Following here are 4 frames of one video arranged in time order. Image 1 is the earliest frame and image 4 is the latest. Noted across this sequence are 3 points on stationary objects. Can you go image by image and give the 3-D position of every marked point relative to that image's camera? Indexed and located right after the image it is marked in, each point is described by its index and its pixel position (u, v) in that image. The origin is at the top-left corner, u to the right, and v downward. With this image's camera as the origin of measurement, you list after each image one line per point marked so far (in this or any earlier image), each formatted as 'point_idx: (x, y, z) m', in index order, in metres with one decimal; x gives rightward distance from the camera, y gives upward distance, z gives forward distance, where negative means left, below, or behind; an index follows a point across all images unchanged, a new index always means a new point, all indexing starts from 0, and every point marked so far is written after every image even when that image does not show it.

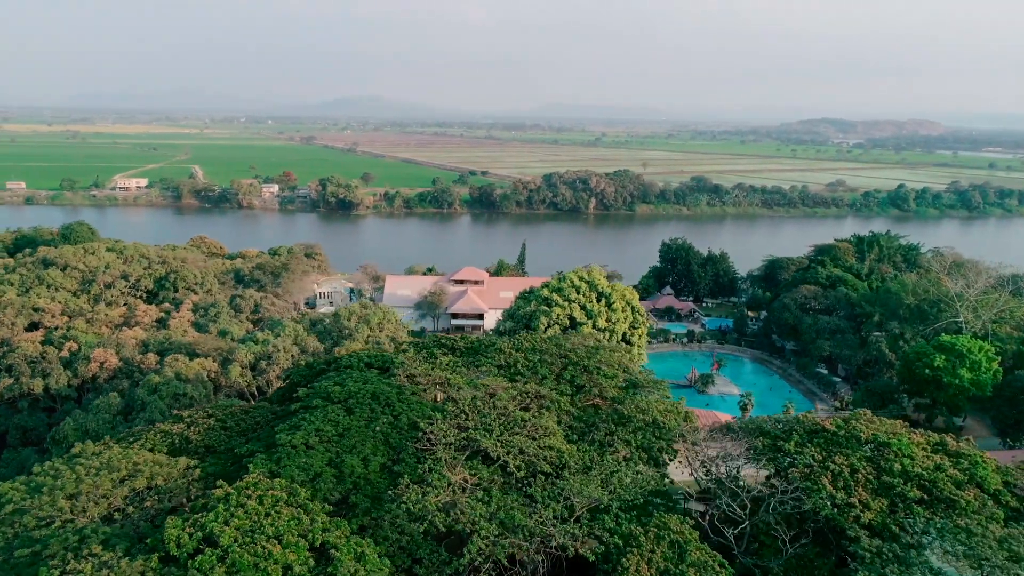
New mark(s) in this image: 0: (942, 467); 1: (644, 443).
0: (+5.9, -2.5, +10.7) m
1: (+1.9, -2.2, +11.4) m
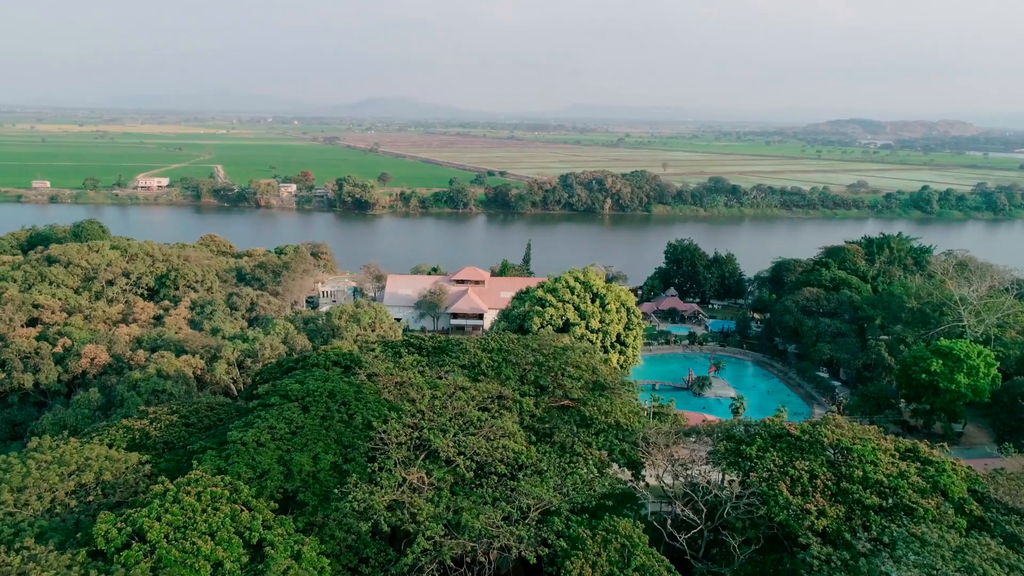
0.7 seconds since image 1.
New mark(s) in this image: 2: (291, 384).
0: (+5.3, -2.5, +10.4) m
1: (+1.4, -2.3, +11.3) m
2: (-3.4, -1.4, +11.6) m
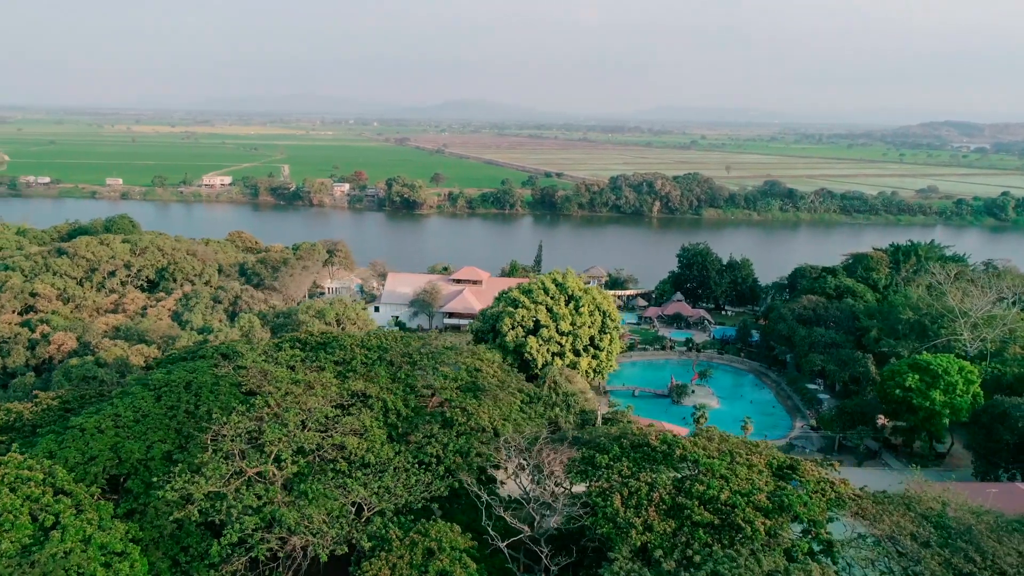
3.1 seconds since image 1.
0: (+3.1, -2.6, +9.8) m
1: (-0.7, -2.2, +11.1) m
2: (-5.4, -1.3, +11.8) m
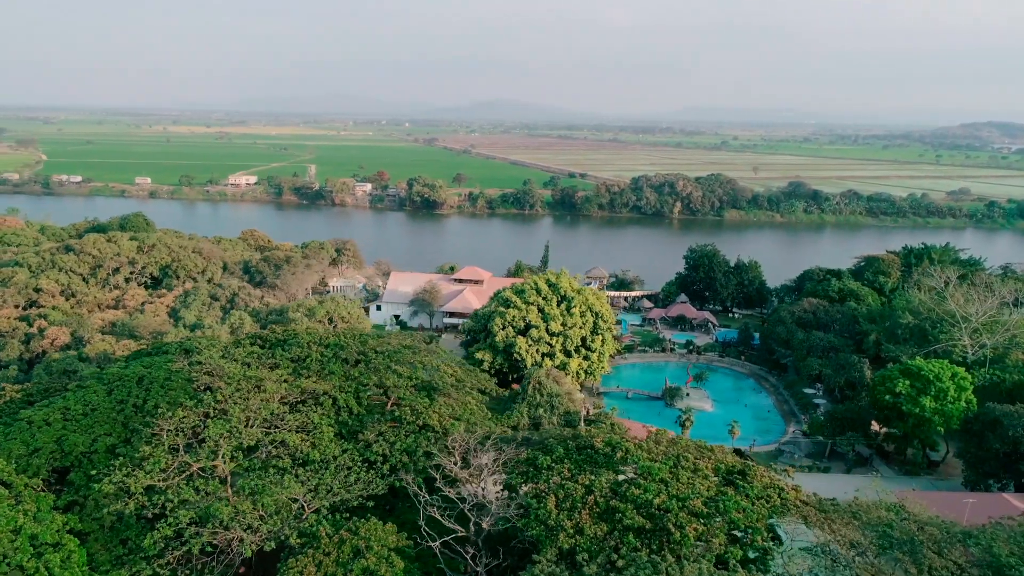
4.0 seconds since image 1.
0: (+2.2, -2.6, +9.7) m
1: (-1.5, -2.2, +11.0) m
2: (-6.1, -1.2, +12.0) m
